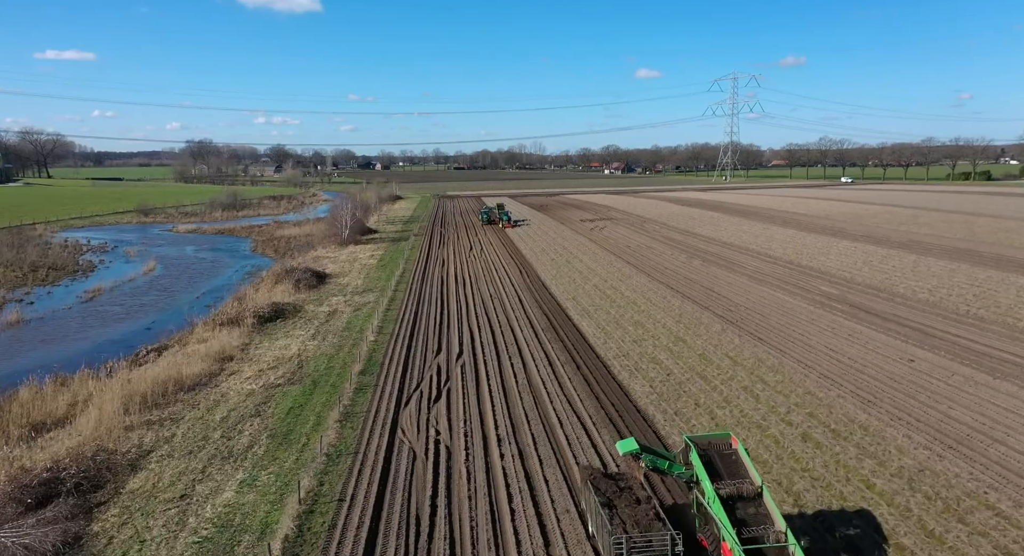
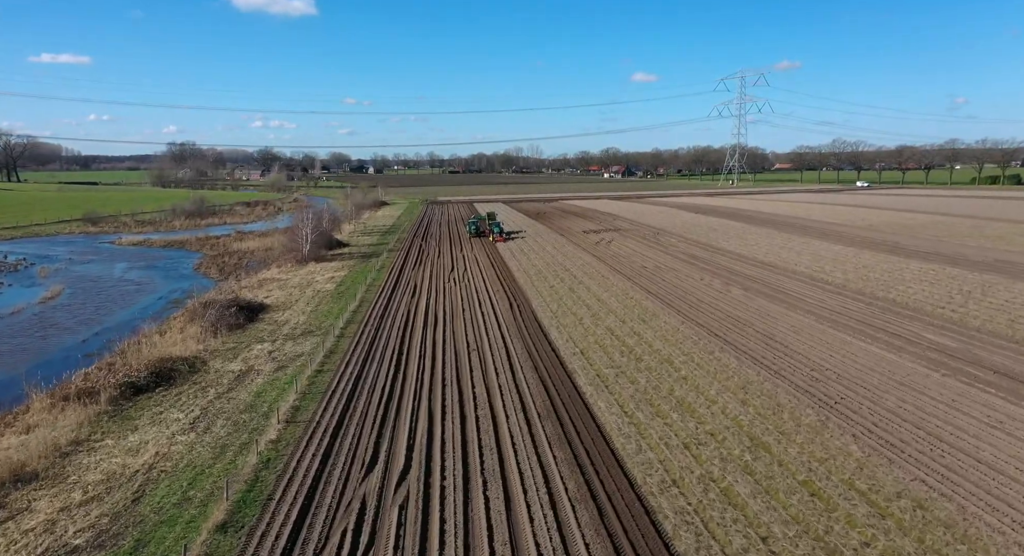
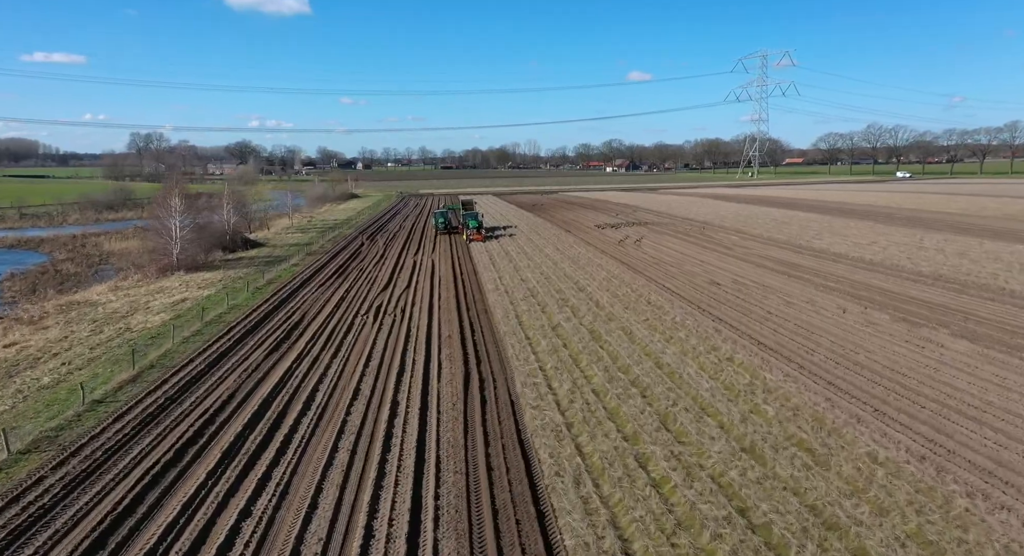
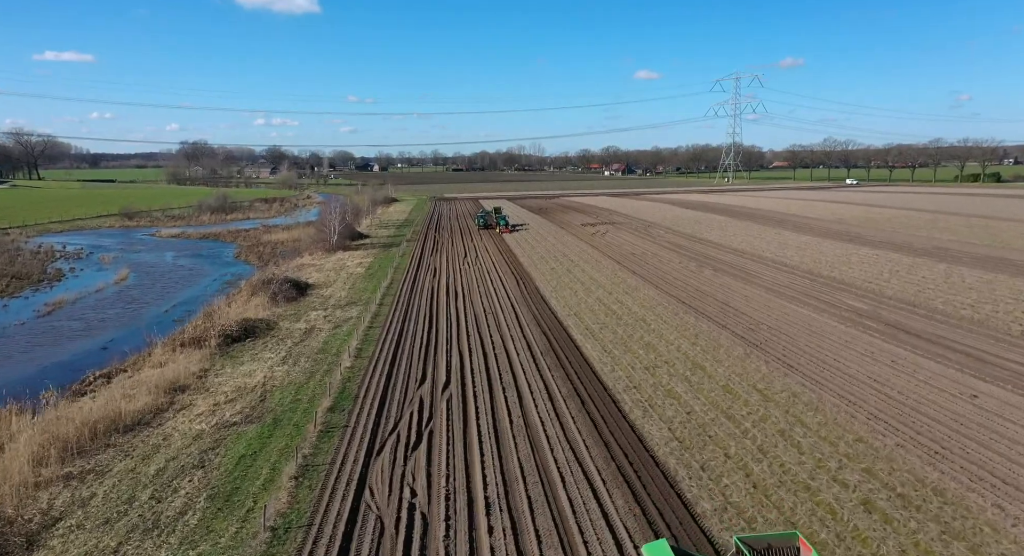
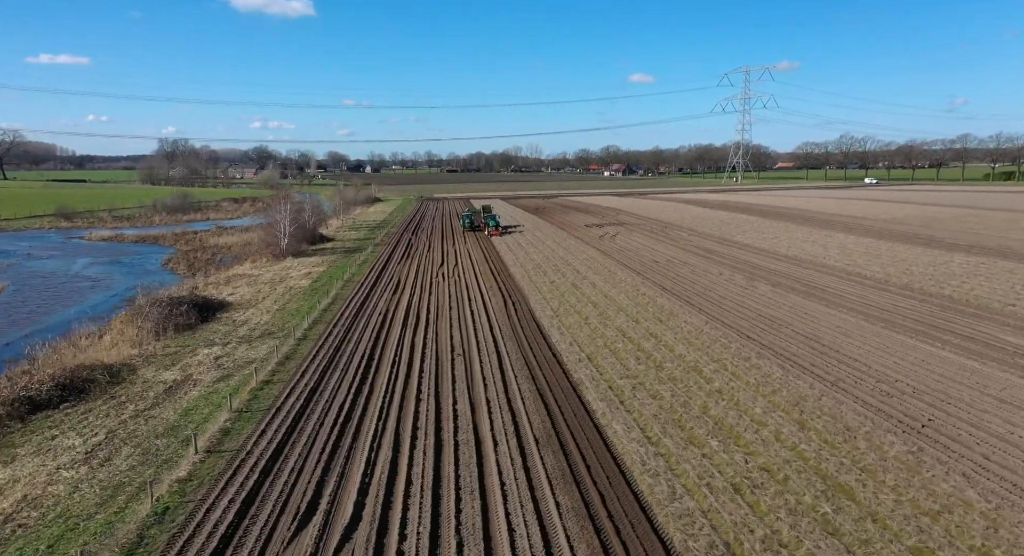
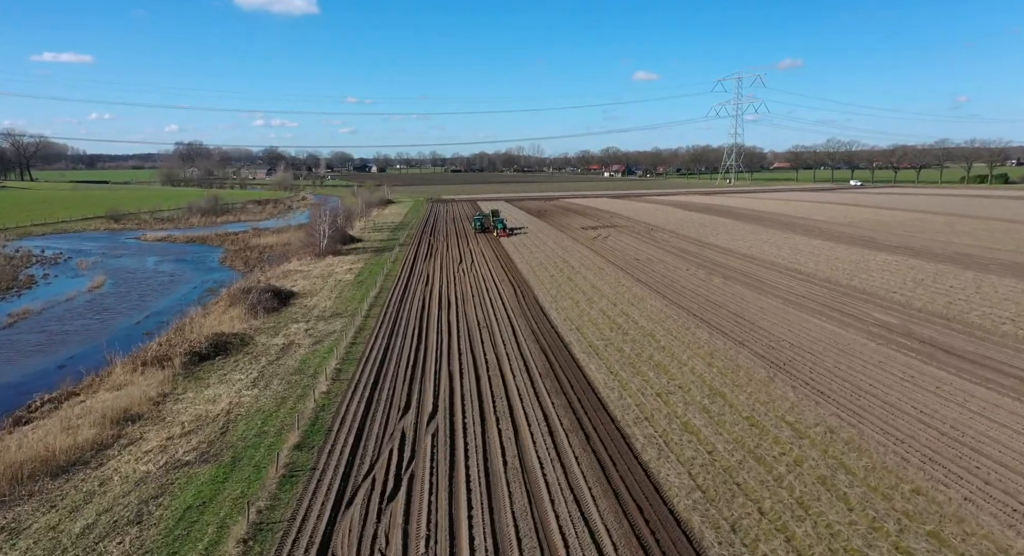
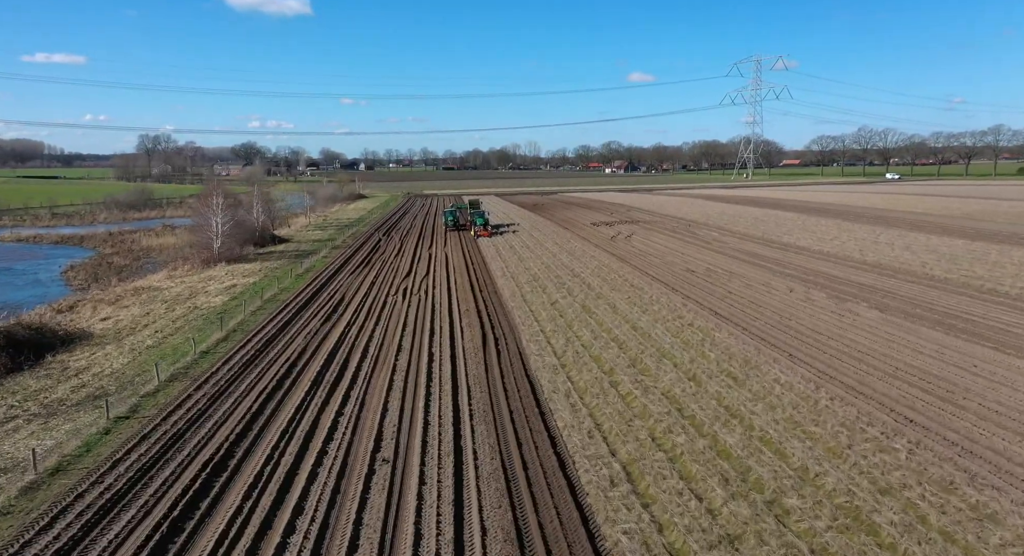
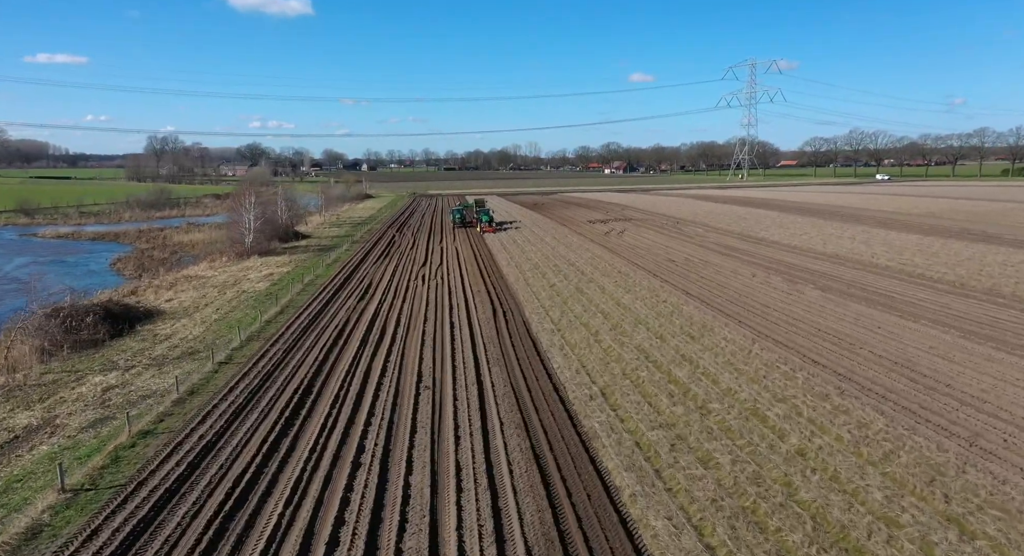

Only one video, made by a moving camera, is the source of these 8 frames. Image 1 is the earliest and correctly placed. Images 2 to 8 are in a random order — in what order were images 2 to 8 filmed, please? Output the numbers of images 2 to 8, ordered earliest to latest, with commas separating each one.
4, 6, 2, 5, 8, 7, 3
